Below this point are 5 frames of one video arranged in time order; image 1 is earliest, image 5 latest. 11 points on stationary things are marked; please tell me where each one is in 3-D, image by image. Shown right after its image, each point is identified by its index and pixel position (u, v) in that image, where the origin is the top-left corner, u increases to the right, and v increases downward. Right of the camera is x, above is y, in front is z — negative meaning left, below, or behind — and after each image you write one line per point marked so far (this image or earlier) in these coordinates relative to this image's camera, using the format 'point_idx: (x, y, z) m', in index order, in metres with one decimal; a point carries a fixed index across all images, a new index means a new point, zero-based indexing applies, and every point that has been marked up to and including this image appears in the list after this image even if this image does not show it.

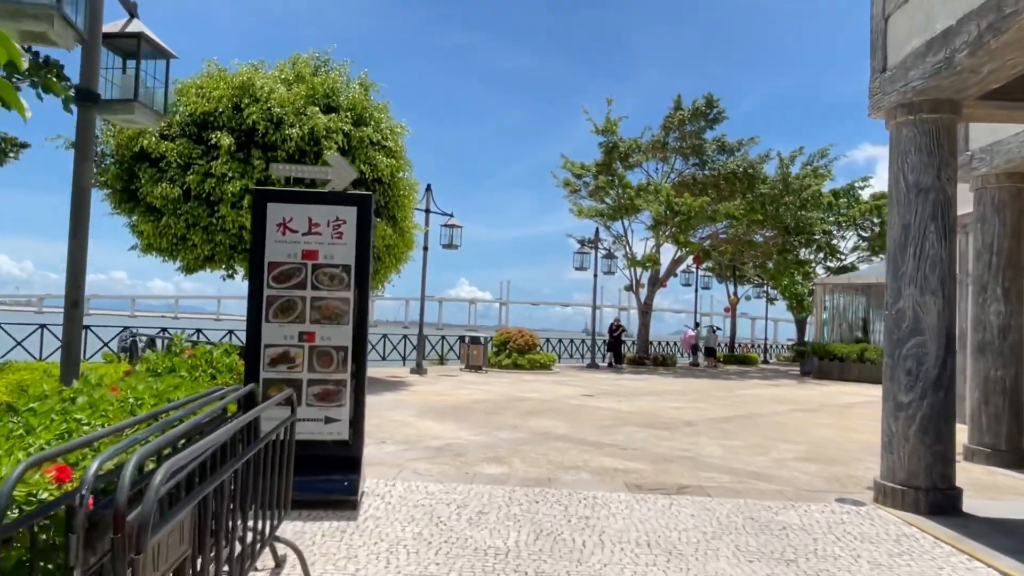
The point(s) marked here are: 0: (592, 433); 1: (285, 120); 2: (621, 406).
0: (+1.1, -2.0, +9.0) m
1: (-4.4, +3.3, +13.2) m
2: (+2.0, -2.2, +12.7) m
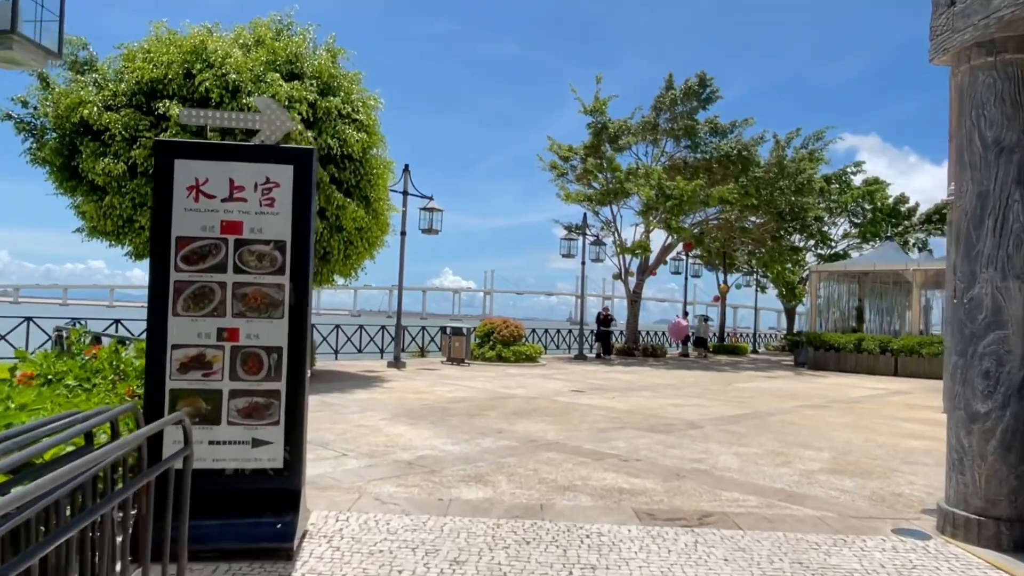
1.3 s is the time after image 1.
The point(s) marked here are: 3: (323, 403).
0: (+0.9, -1.8, +7.9) m
1: (-4.7, +3.5, +11.9) m
2: (+1.8, -2.0, +11.6) m
3: (-2.9, -1.8, +10.3) m
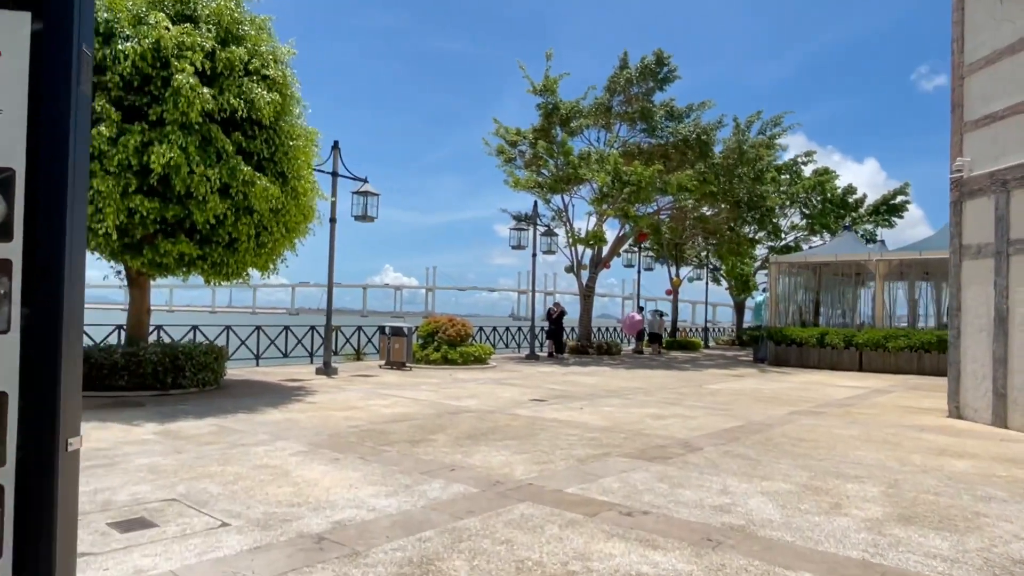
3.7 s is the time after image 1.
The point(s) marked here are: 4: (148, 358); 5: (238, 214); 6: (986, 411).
0: (+0.5, -1.7, +5.9) m
1: (-5.5, +3.6, +9.4) m
2: (+1.1, -1.9, +9.7) m
3: (-3.4, -1.7, +8.1) m
4: (-5.8, -1.1, +10.9) m
5: (-4.2, +1.2, +10.5) m
6: (+7.2, -1.9, +10.3) m
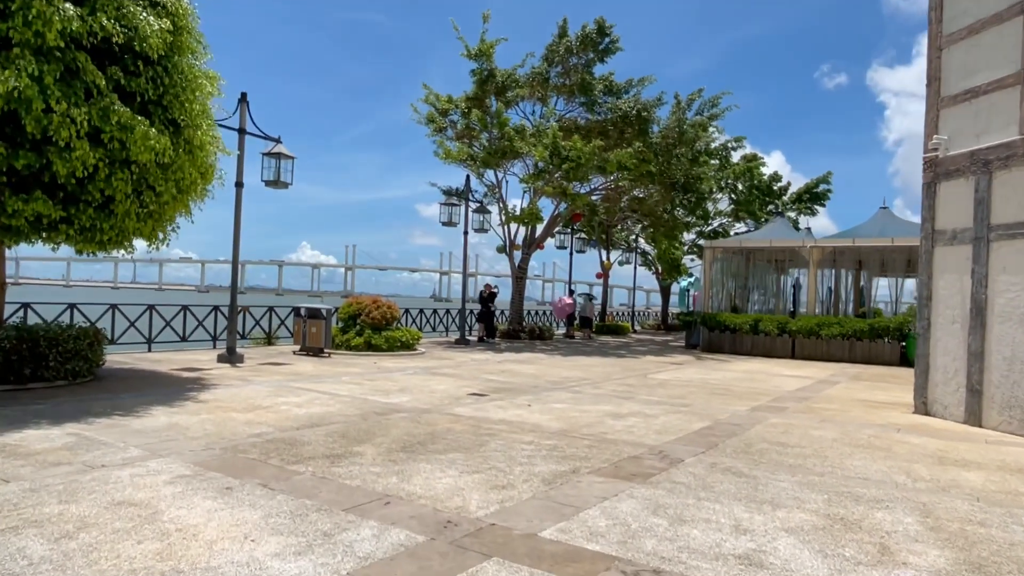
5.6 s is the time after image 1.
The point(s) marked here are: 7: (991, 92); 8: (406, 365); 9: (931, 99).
0: (+0.2, -1.5, +4.6) m
1: (-6.0, +3.9, +7.2) m
2: (+0.3, -1.6, +8.4) m
3: (-4.0, -1.4, +6.2) m
4: (-6.7, -0.7, +8.8) m
5: (-5.0, +1.5, +8.5) m
6: (+6.4, -1.7, +9.7) m
7: (+6.6, +2.7, +9.4) m
8: (-2.2, -1.6, +14.2) m
9: (+6.4, +2.9, +10.3) m
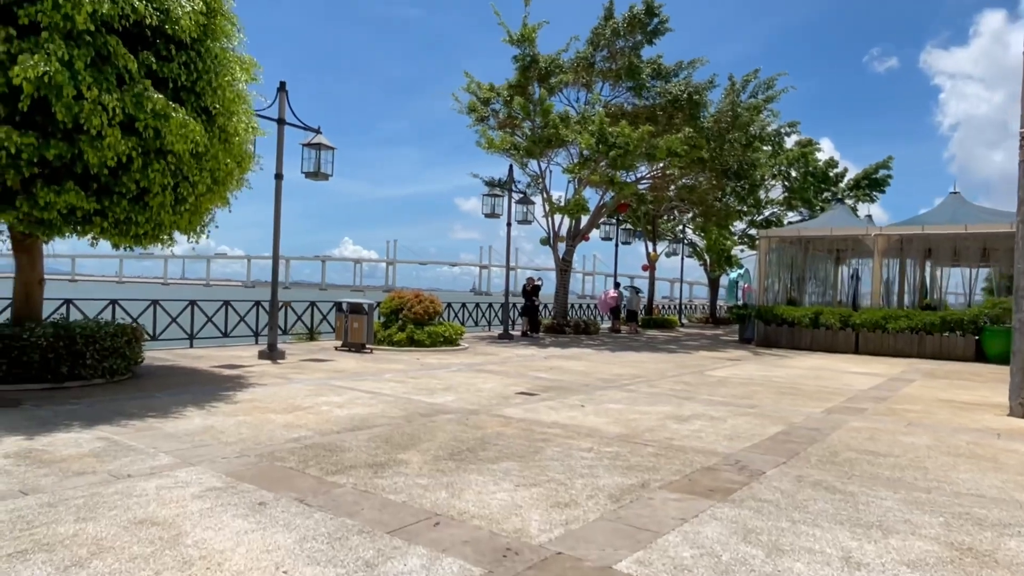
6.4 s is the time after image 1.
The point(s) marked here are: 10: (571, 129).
0: (+0.6, -1.5, +3.9) m
1: (-5.5, +3.9, +6.8) m
2: (+0.9, -1.5, +7.7) m
3: (-3.5, -1.4, +5.8) m
4: (-6.0, -0.7, +8.5) m
5: (-4.4, +1.6, +8.1) m
6: (+7.0, -1.6, +8.7) m
7: (+7.3, +2.9, +8.3) m
8: (-1.2, -1.5, +13.7) m
9: (+7.1, +3.0, +9.3) m
10: (+1.8, +4.6, +19.8) m
